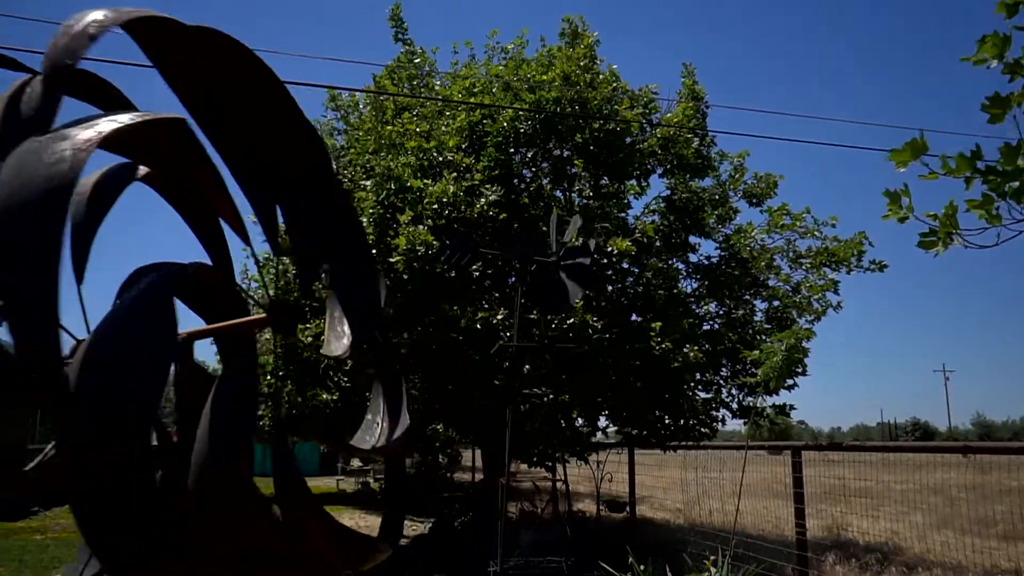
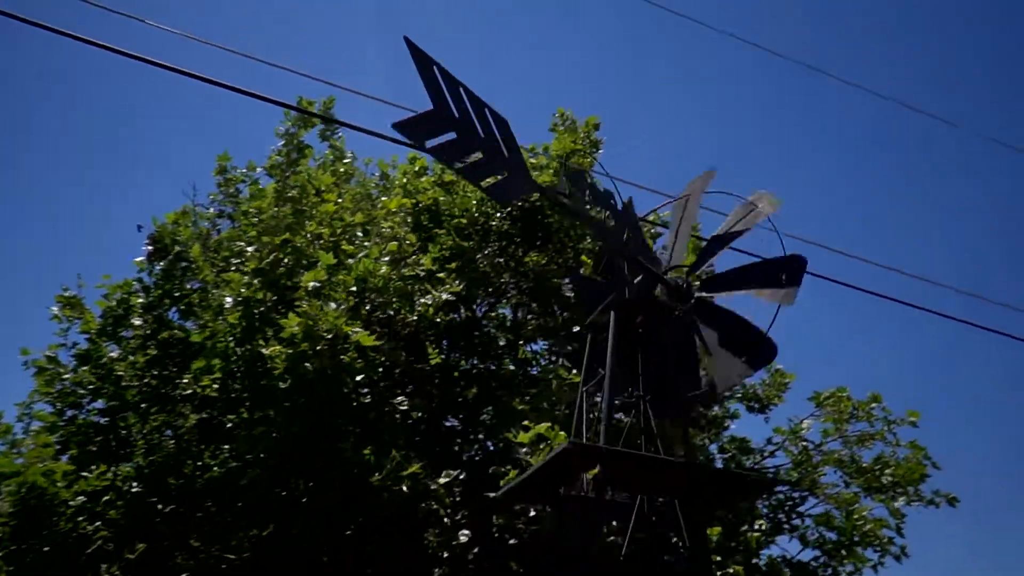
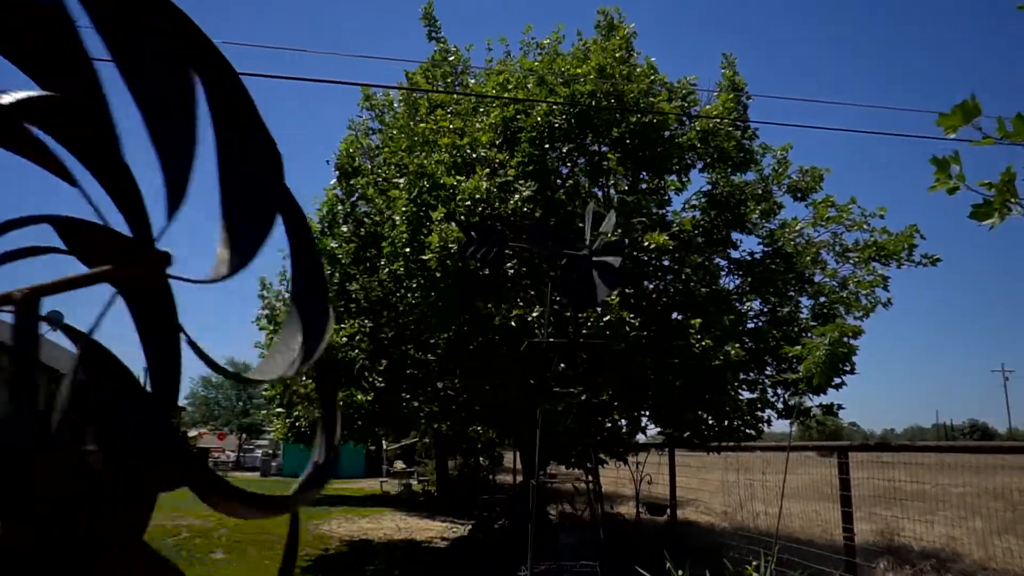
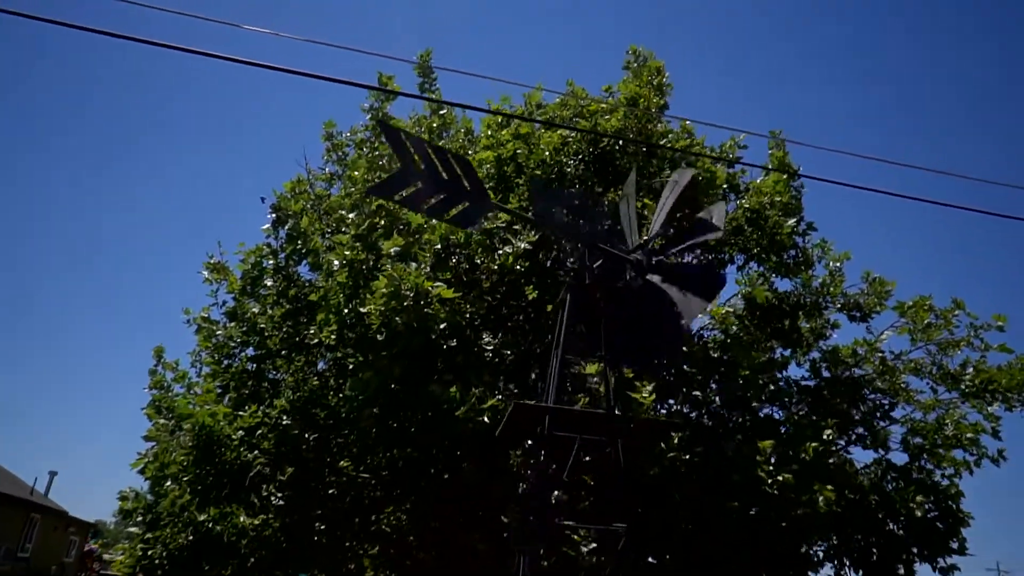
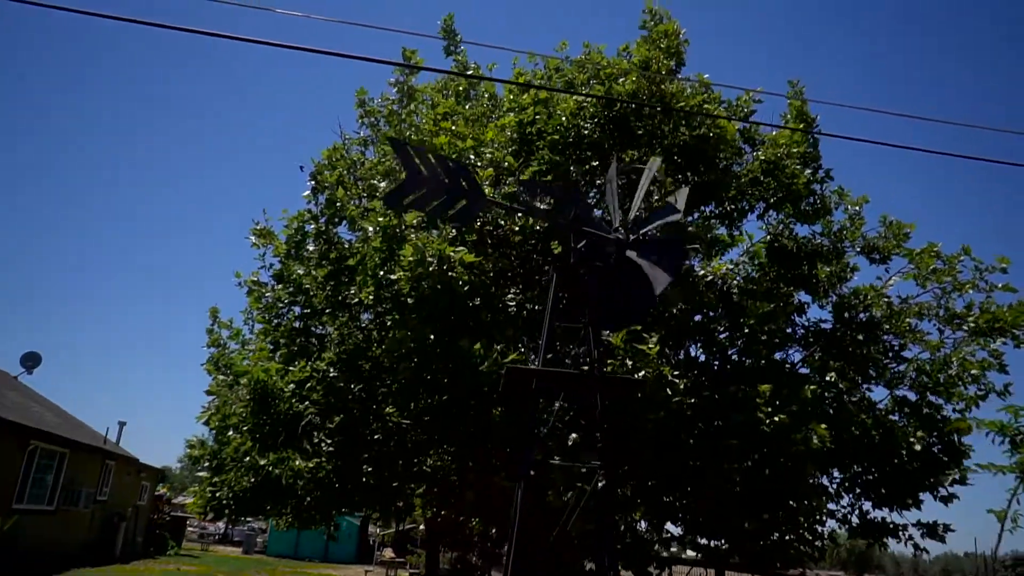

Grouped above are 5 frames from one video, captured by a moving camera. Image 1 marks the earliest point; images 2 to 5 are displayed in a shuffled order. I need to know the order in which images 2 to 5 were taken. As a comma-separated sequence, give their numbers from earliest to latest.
3, 5, 4, 2
